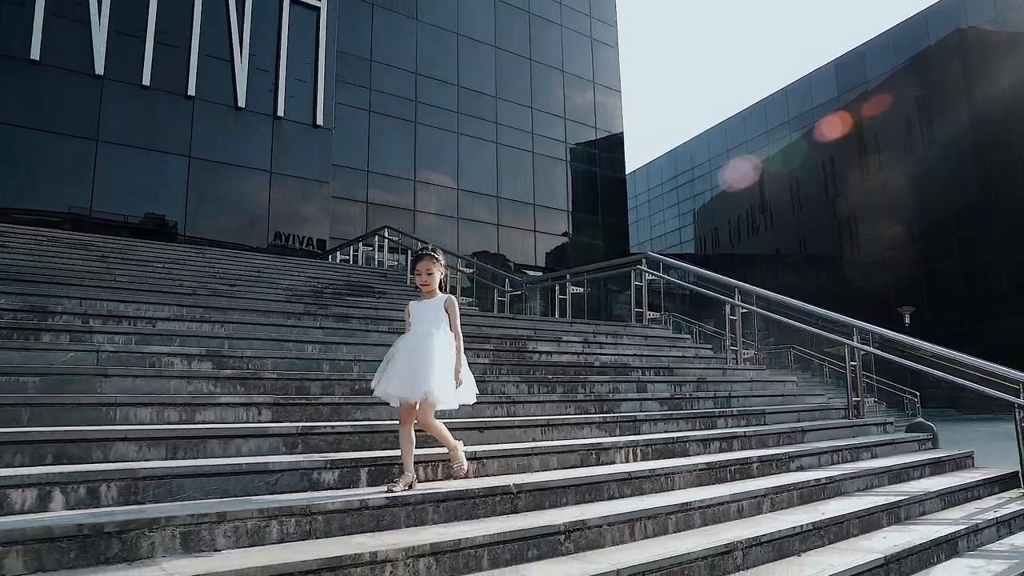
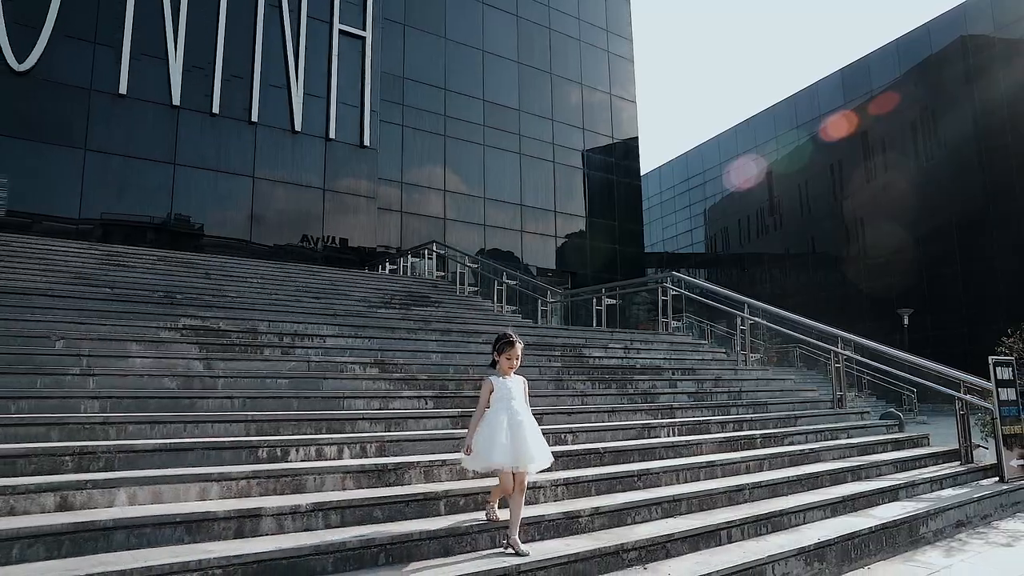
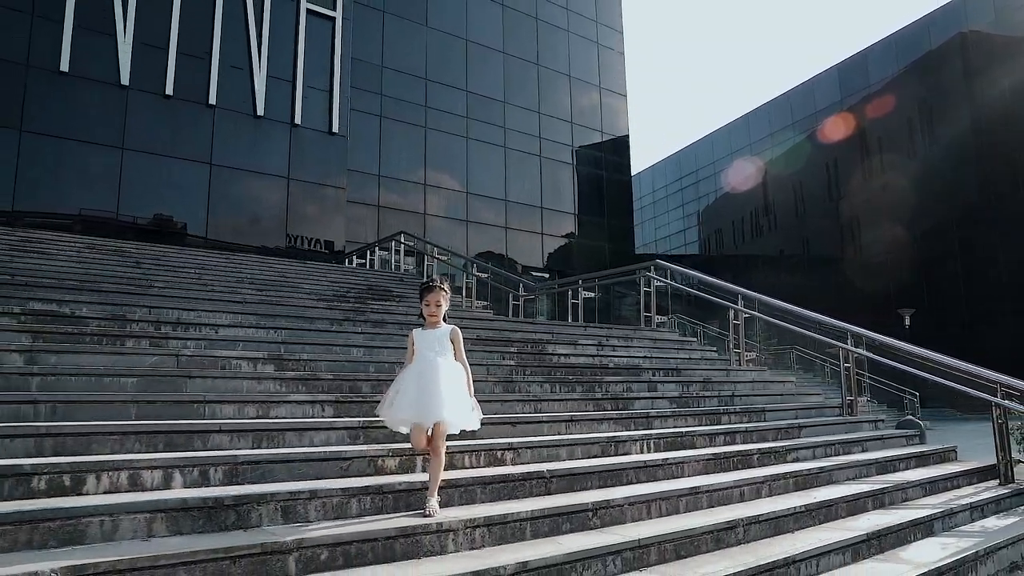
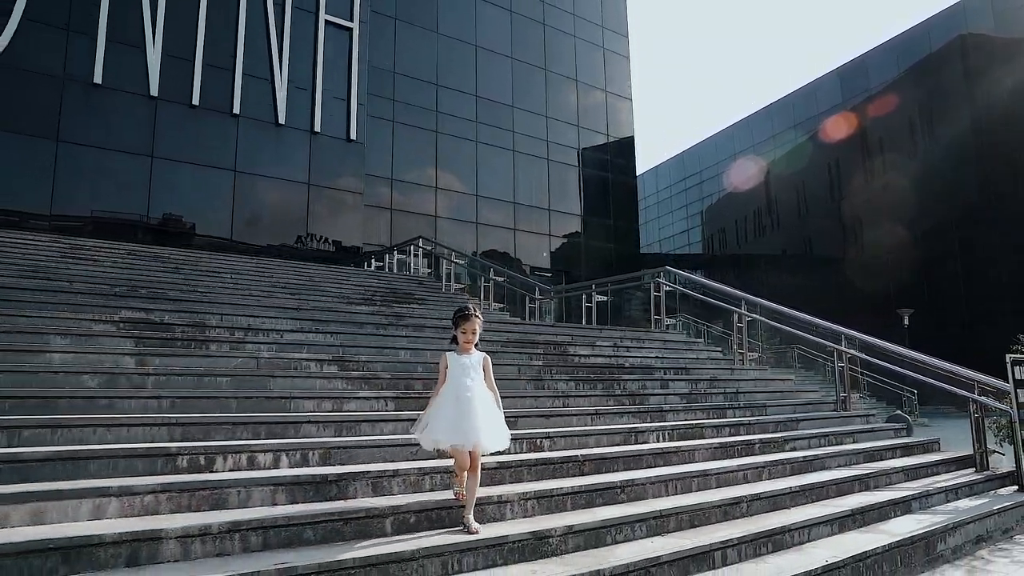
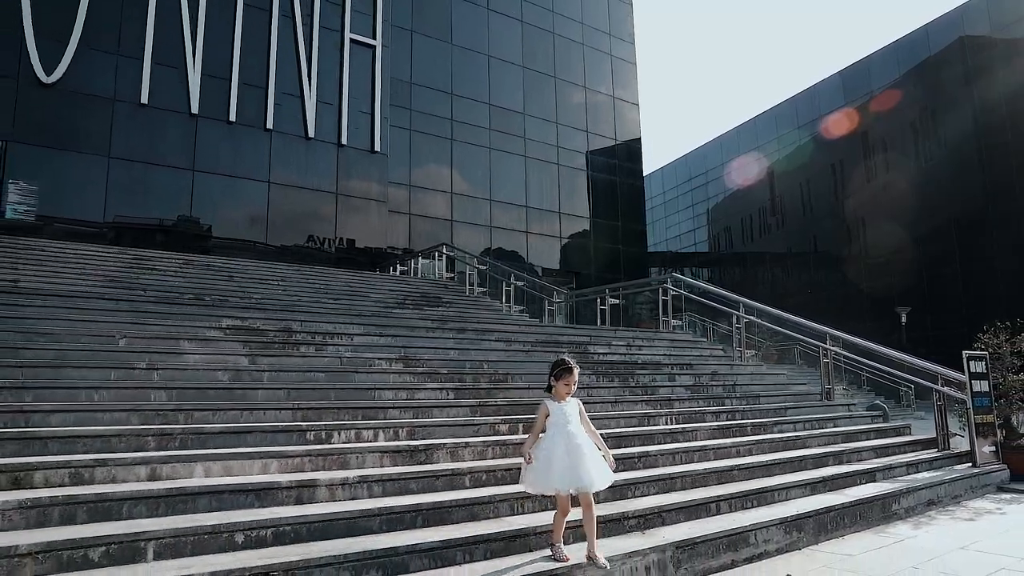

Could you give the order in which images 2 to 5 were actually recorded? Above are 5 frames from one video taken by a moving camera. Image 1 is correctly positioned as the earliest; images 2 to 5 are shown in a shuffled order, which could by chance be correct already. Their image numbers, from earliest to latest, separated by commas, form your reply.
3, 4, 2, 5
